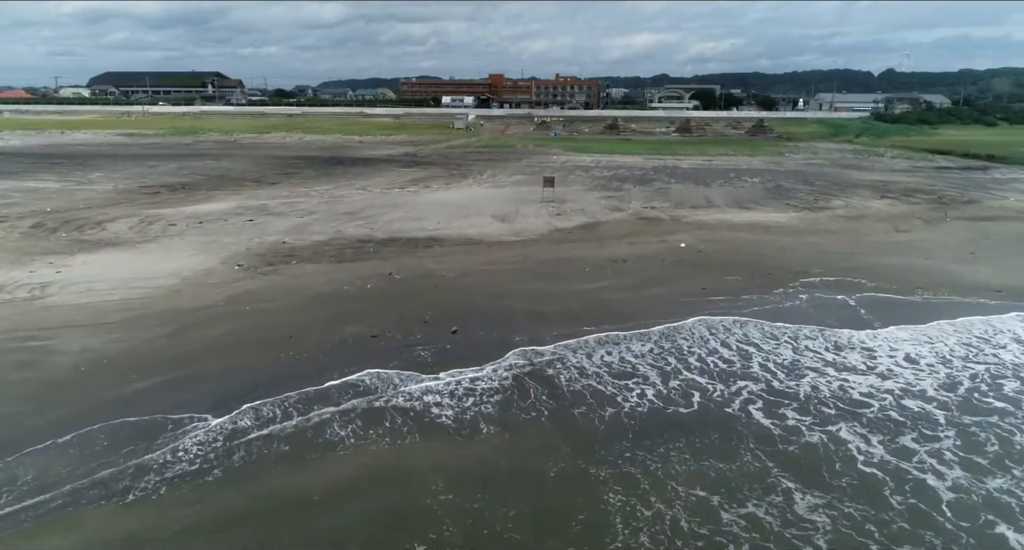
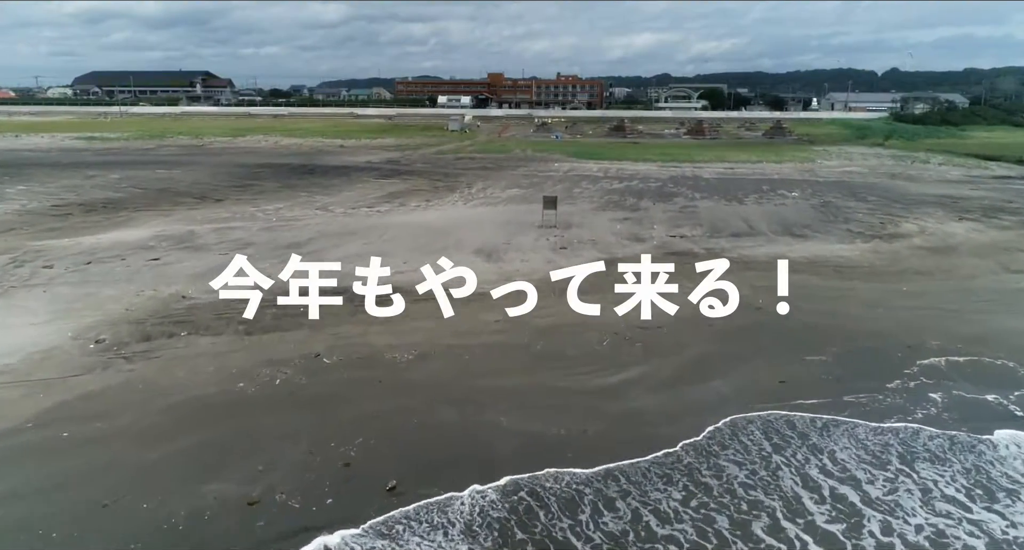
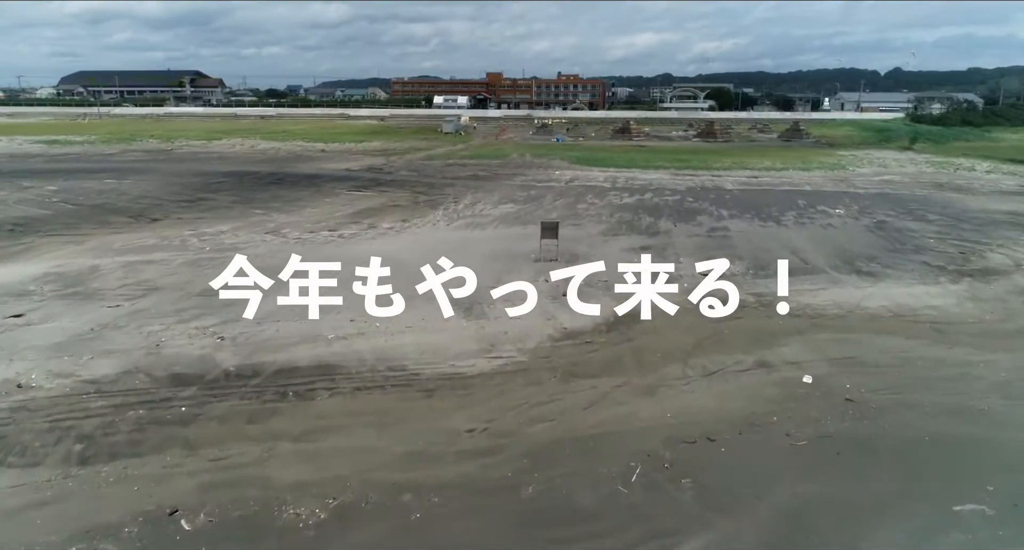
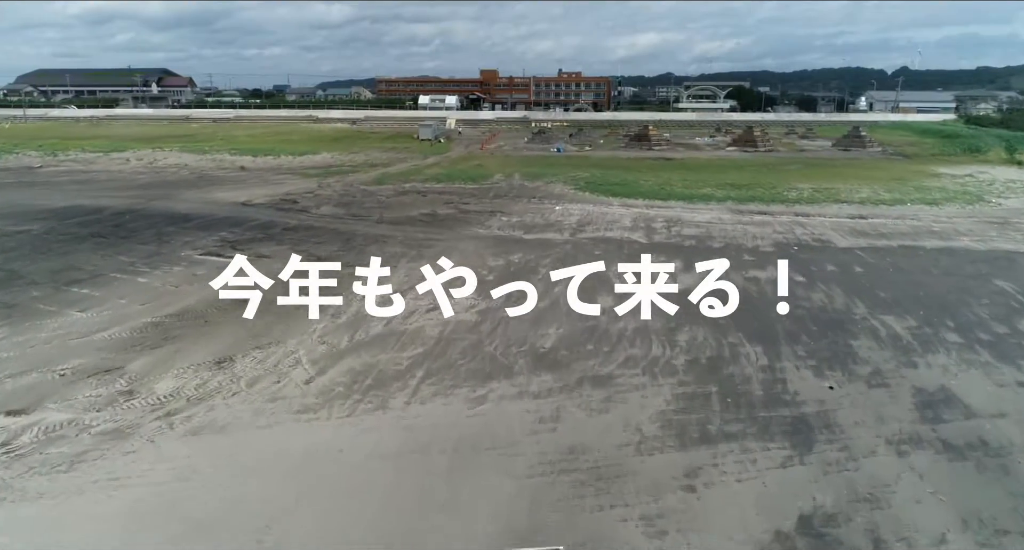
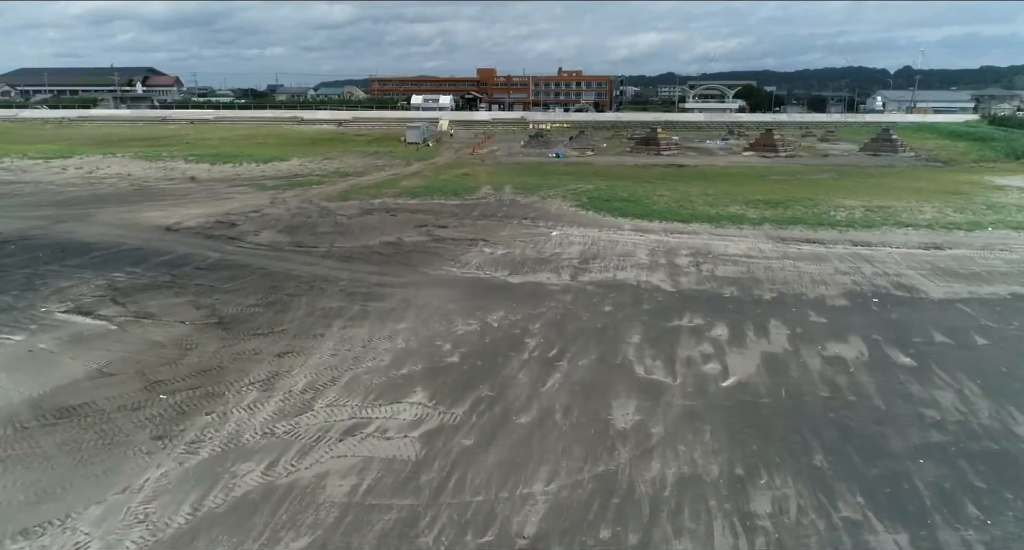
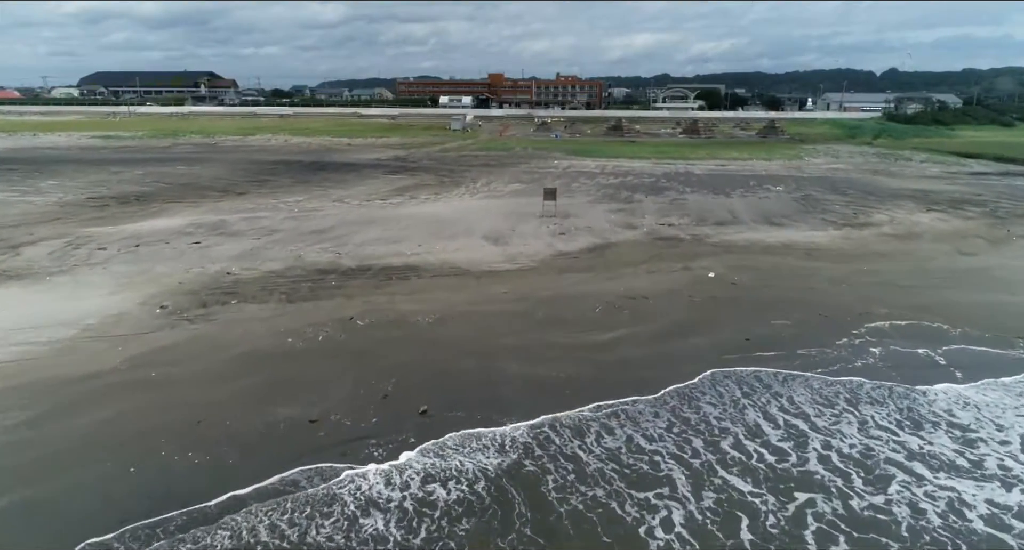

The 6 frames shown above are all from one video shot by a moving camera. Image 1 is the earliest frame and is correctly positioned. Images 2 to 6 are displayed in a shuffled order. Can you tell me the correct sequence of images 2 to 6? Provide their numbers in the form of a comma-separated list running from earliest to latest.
6, 2, 3, 4, 5
